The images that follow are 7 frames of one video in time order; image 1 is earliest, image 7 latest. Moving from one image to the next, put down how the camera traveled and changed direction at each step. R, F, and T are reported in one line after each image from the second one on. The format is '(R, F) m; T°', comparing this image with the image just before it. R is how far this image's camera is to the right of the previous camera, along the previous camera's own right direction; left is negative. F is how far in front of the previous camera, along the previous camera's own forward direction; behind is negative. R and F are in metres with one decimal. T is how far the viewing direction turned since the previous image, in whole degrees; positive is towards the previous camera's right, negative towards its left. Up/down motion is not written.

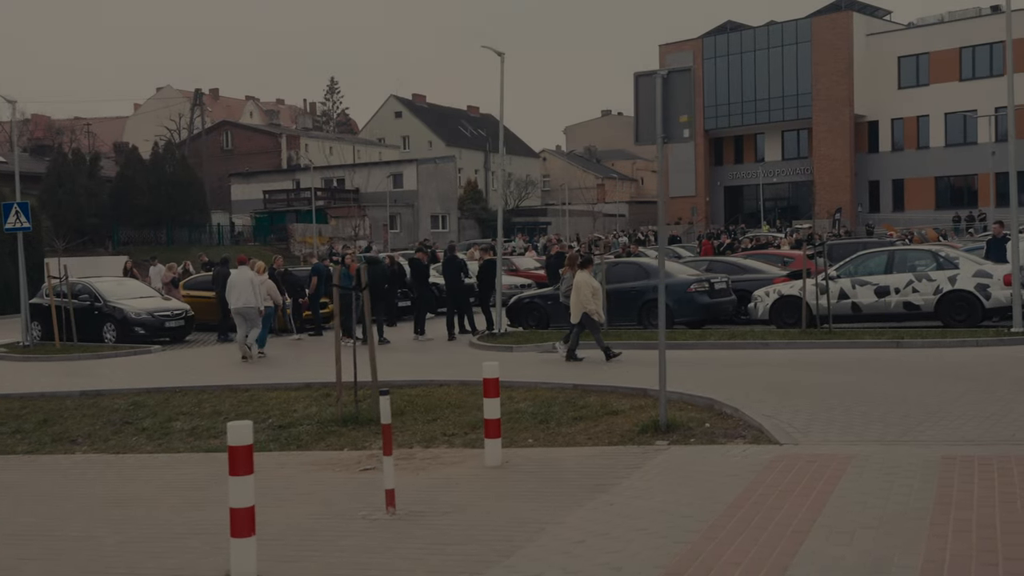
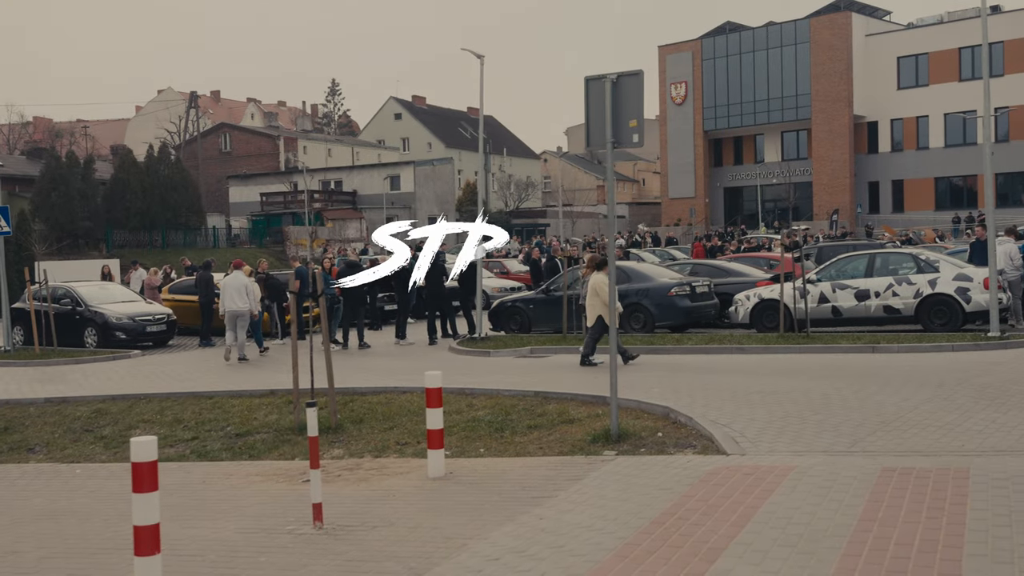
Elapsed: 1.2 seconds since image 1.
(+0.5, +0.1) m; 0°
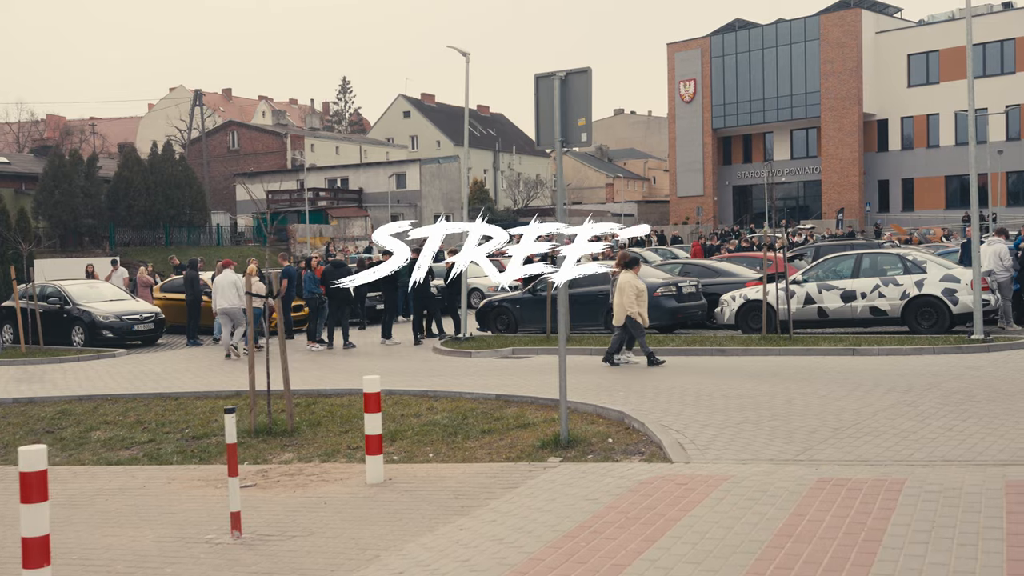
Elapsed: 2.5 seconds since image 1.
(+0.6, +0.2) m; -1°
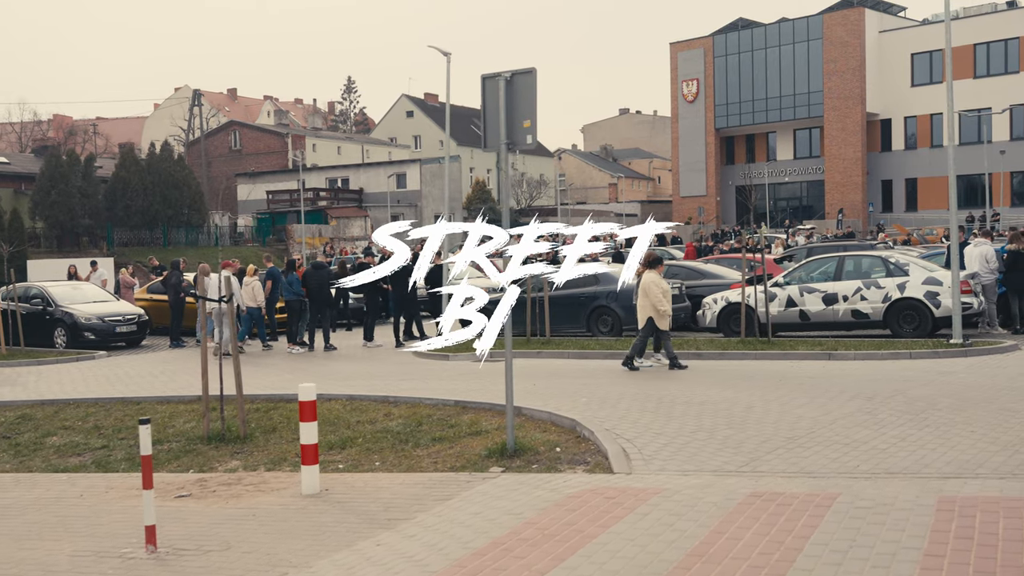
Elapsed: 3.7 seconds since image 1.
(+0.5, +0.2) m; 0°
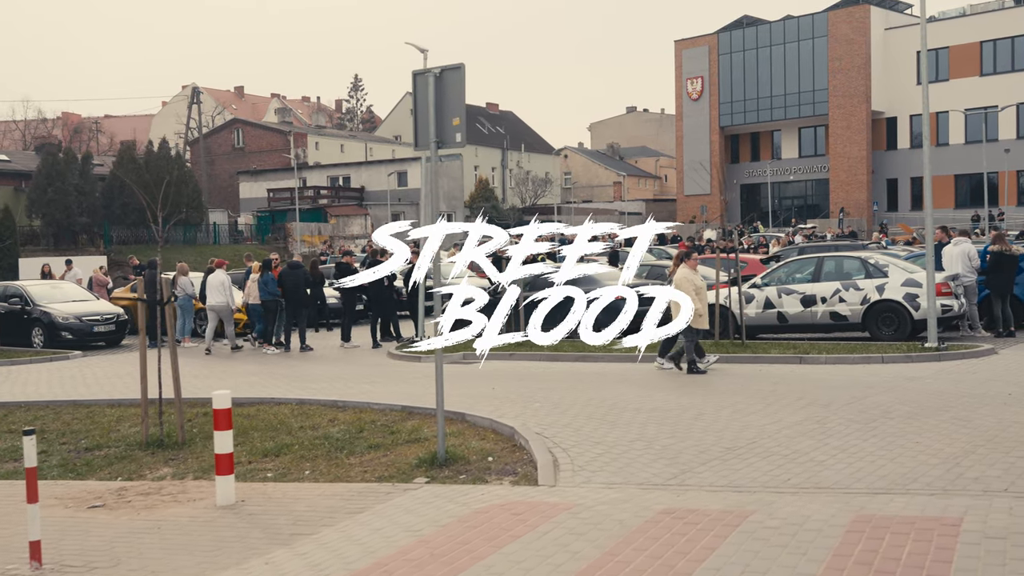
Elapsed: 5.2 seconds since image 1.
(+0.6, +0.3) m; -1°
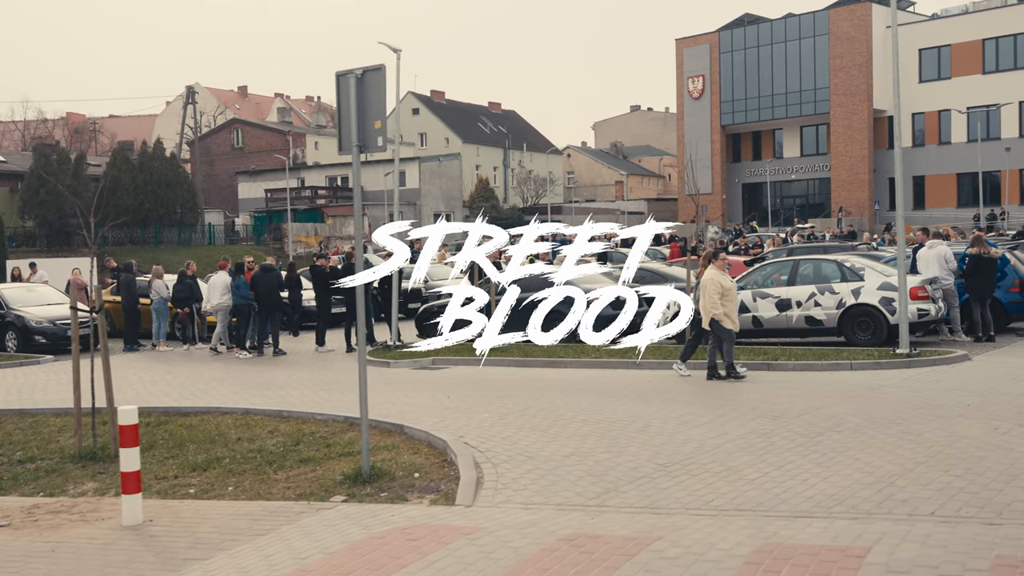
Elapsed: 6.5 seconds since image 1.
(+0.6, +0.3) m; 0°
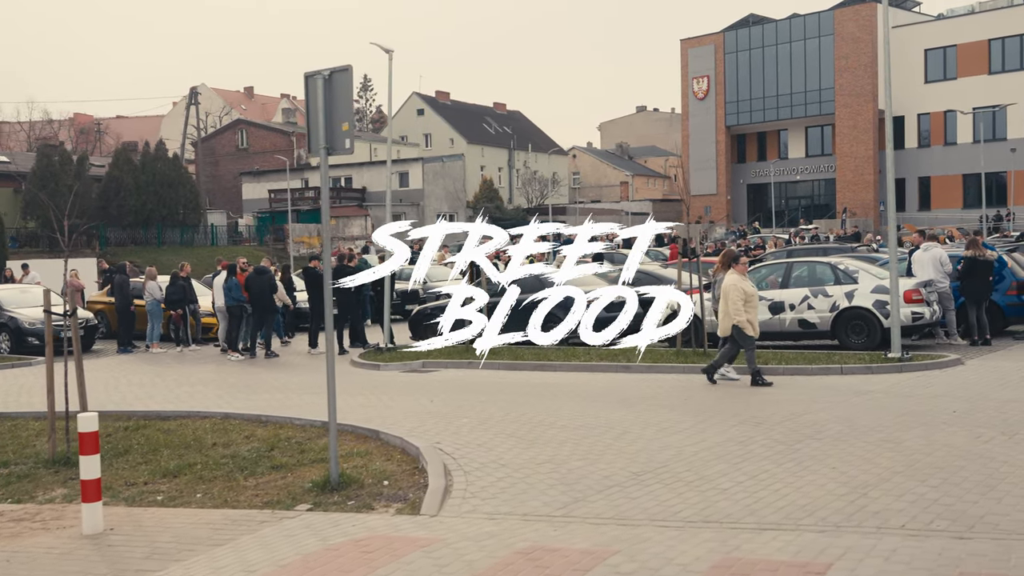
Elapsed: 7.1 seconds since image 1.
(+0.3, +0.1) m; 0°
